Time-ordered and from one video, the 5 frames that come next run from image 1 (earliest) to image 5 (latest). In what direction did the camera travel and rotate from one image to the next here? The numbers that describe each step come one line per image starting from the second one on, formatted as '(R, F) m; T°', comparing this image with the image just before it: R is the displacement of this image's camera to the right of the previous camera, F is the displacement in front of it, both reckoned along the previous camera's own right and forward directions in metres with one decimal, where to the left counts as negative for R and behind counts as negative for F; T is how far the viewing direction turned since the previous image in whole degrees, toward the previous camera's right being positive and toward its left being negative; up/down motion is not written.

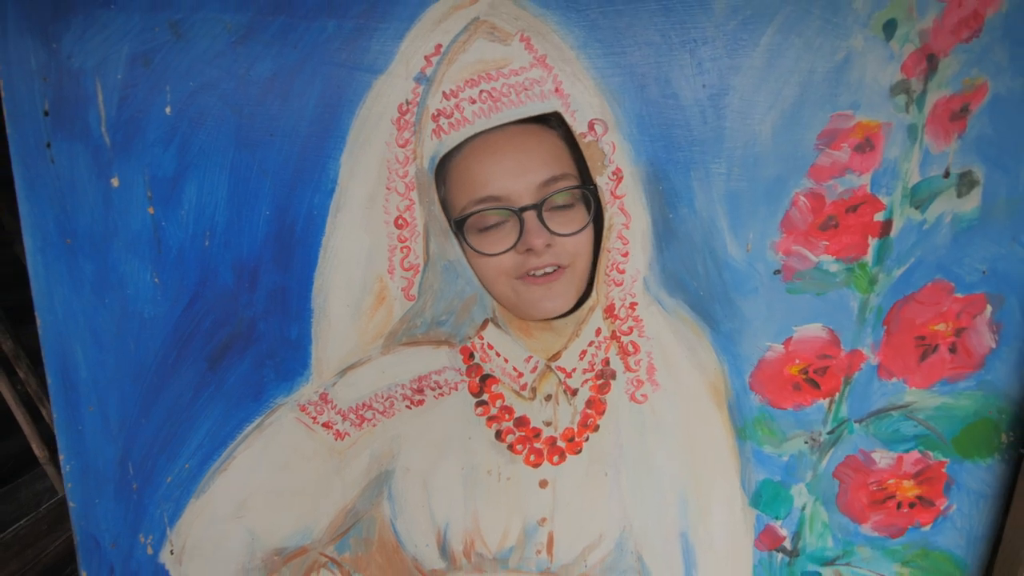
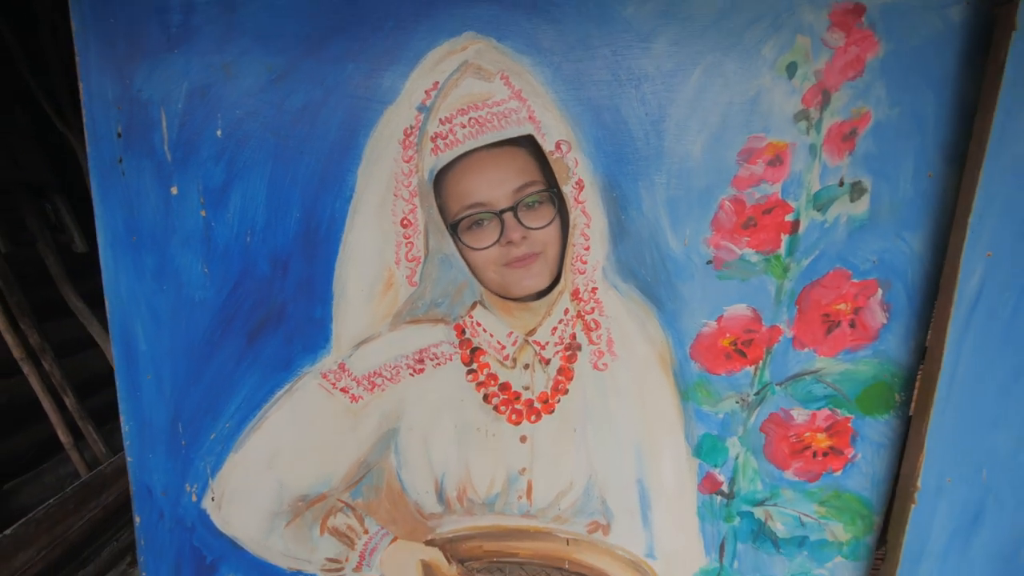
(0.0, -0.1) m; 0°
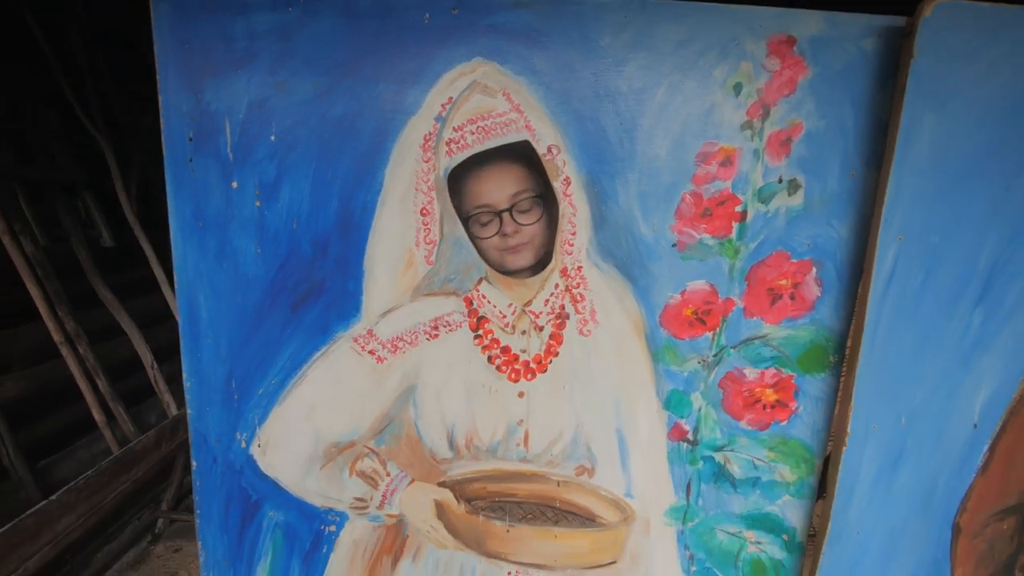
(0.0, -0.2) m; 0°
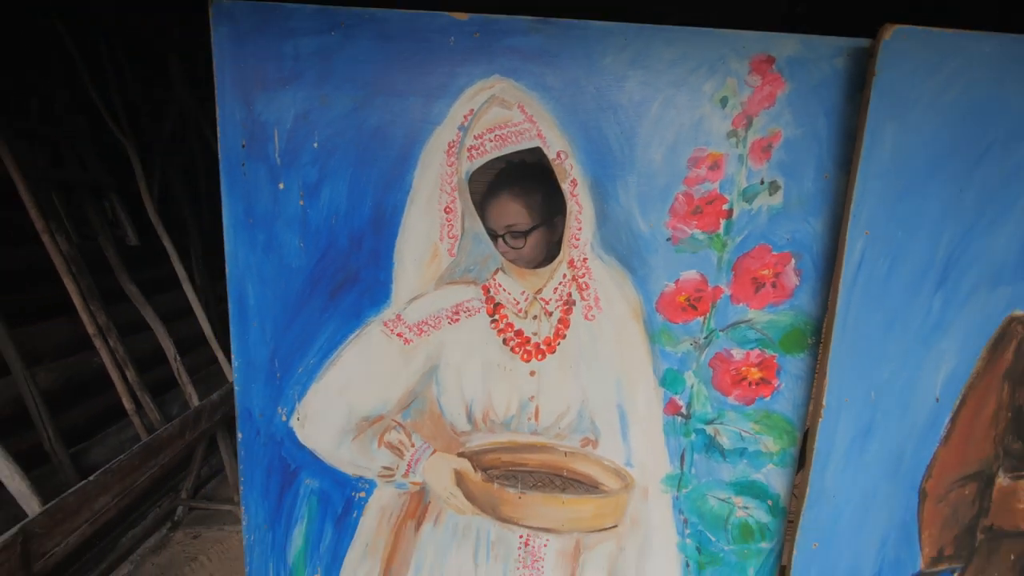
(0.0, -0.1) m; 0°
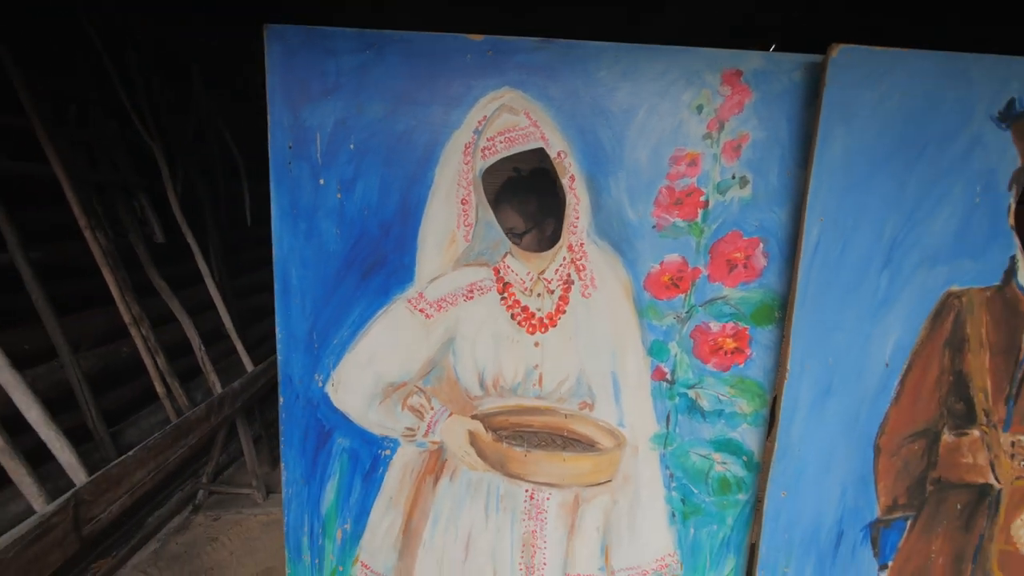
(0.0, -0.2) m; 0°
